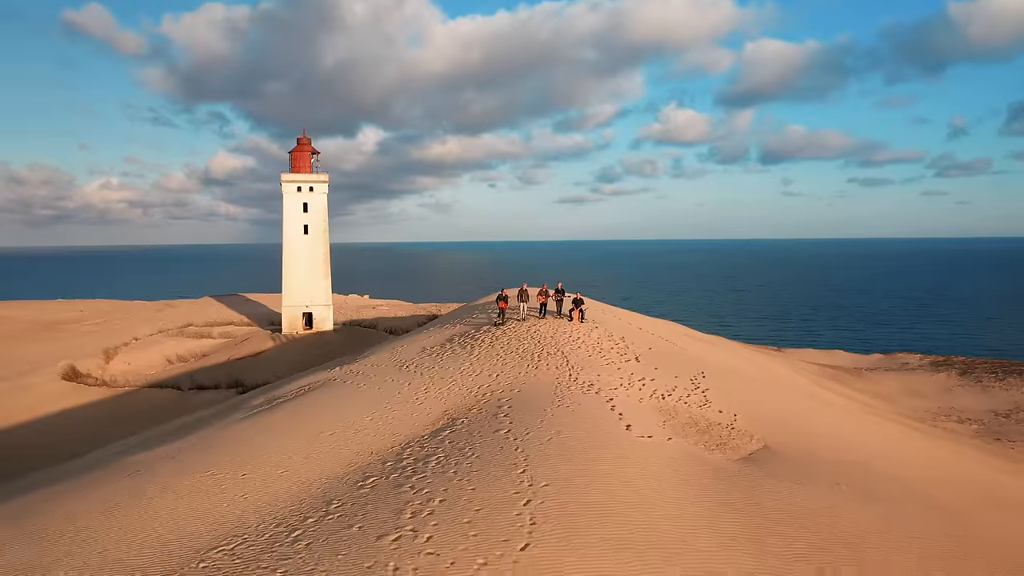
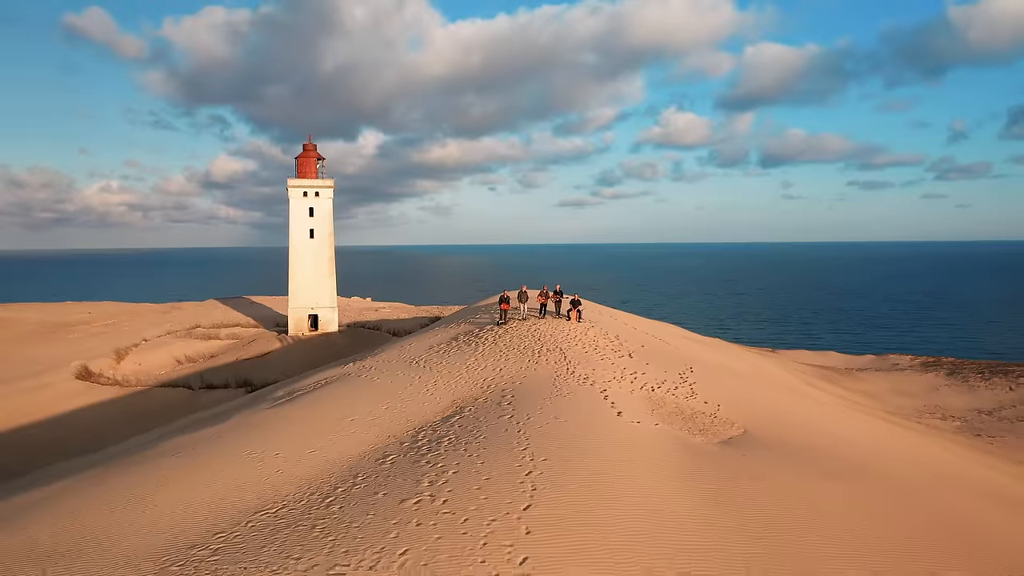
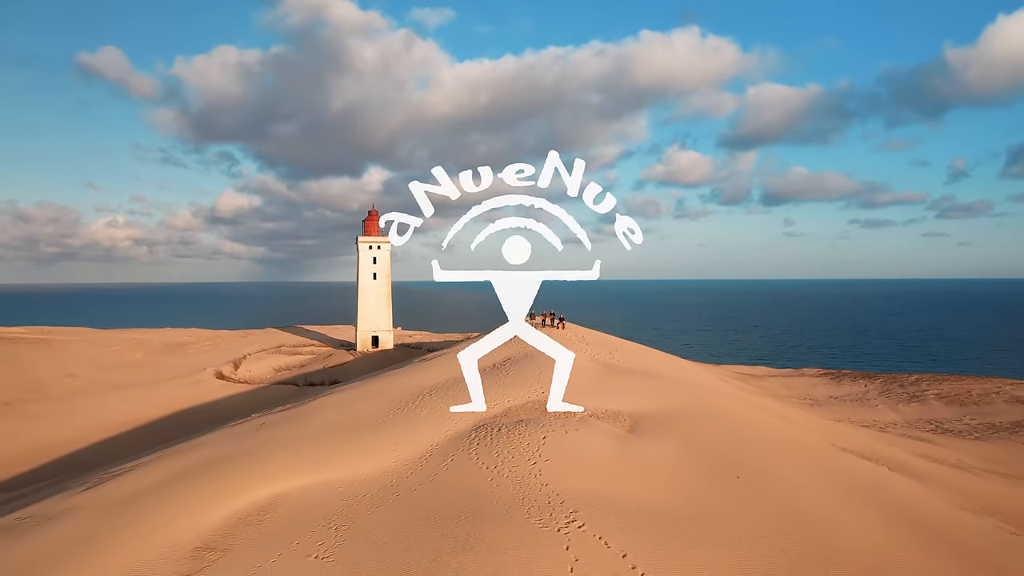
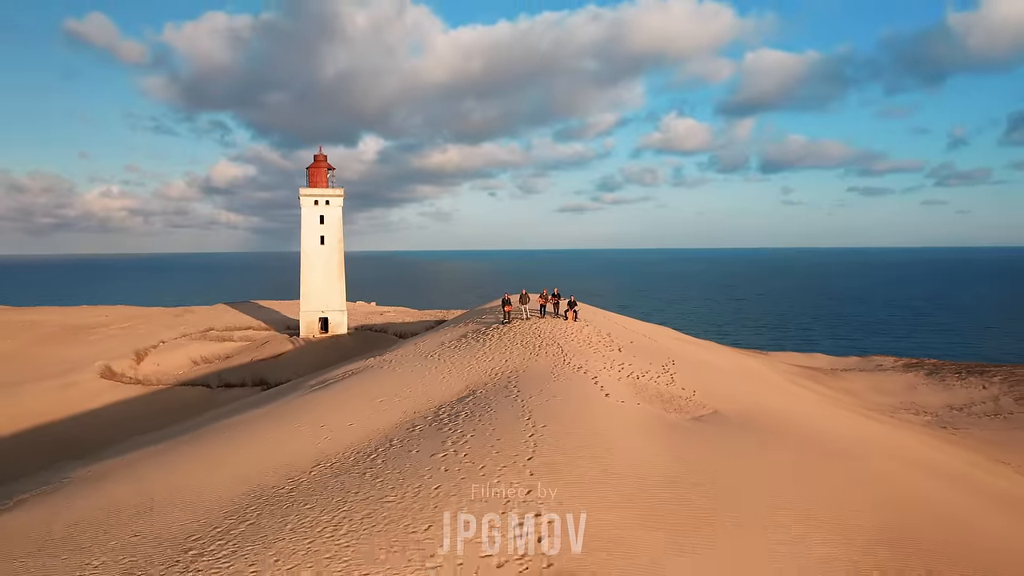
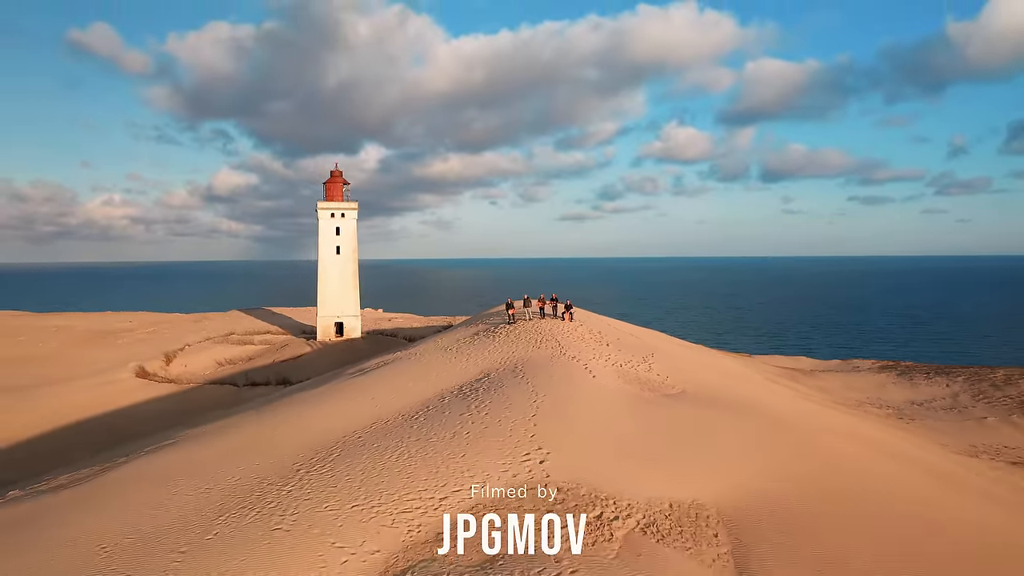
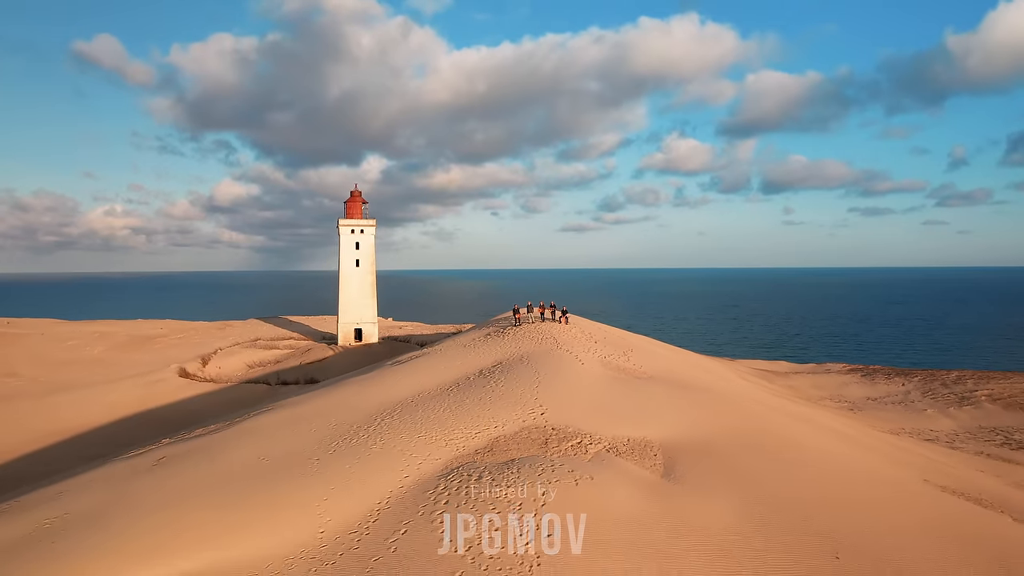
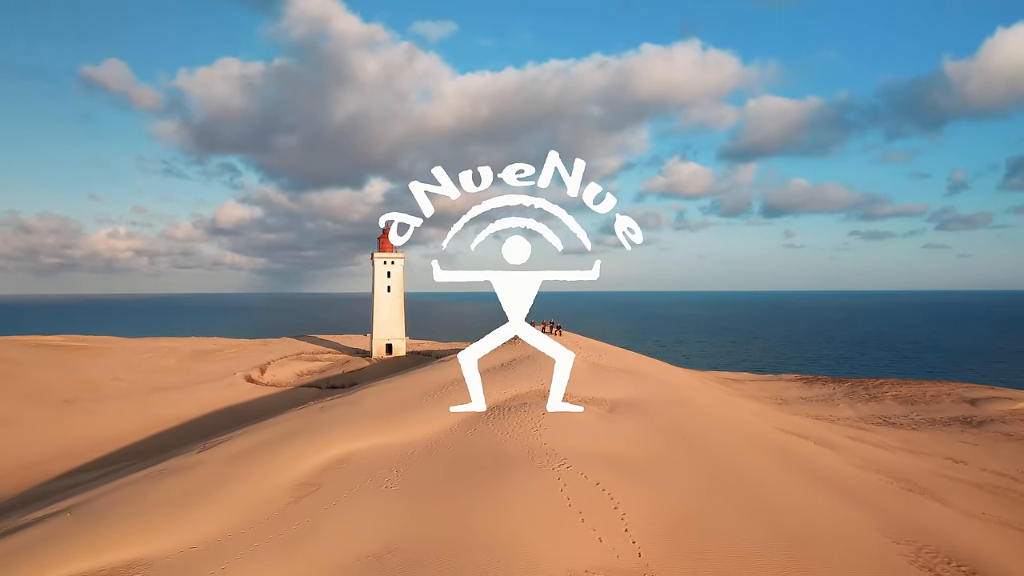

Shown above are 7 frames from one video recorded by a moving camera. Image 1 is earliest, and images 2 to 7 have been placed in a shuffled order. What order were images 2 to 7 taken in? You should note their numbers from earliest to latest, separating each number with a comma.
2, 4, 5, 6, 3, 7
